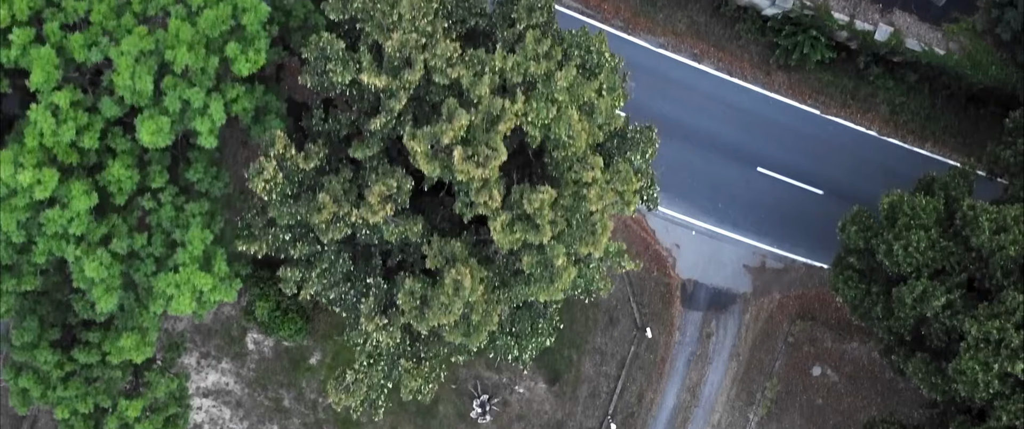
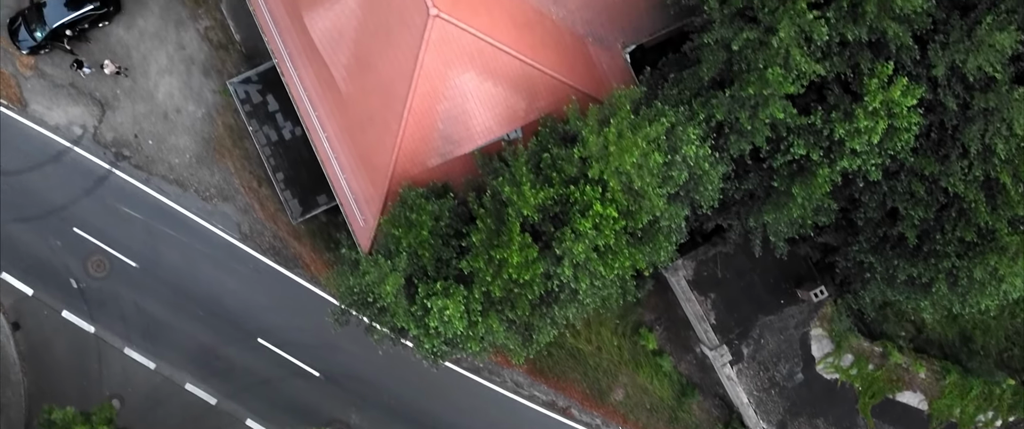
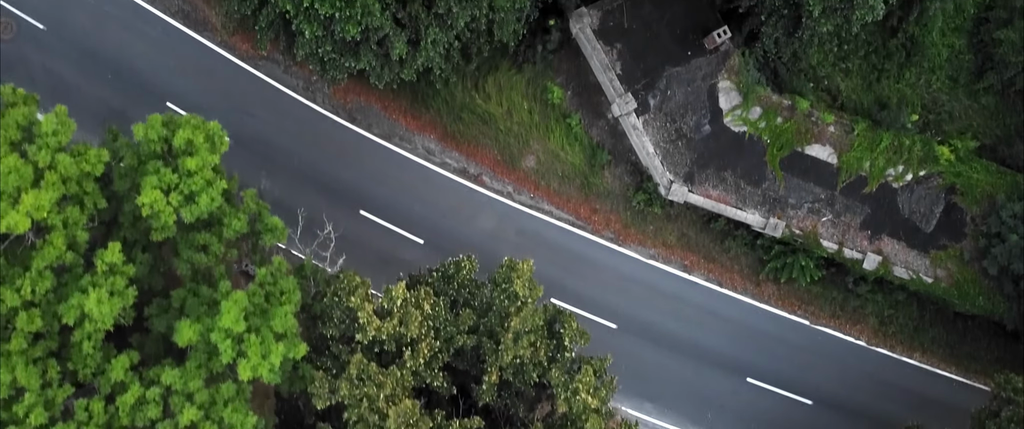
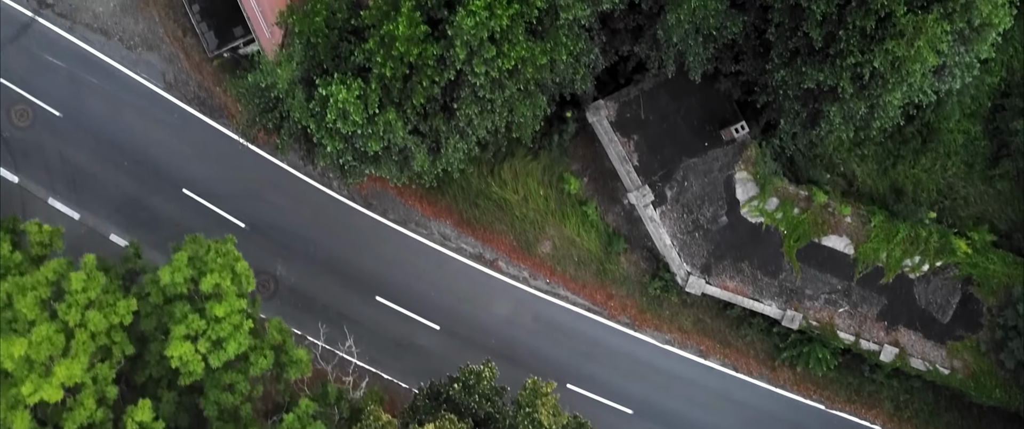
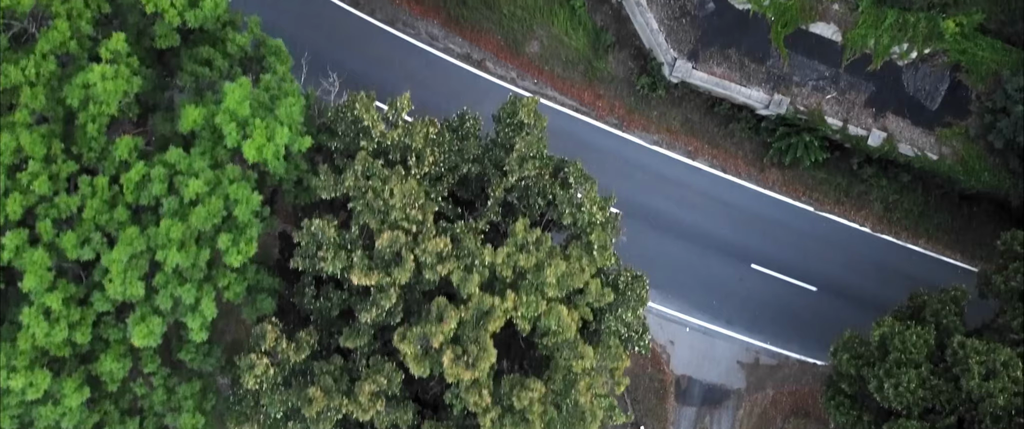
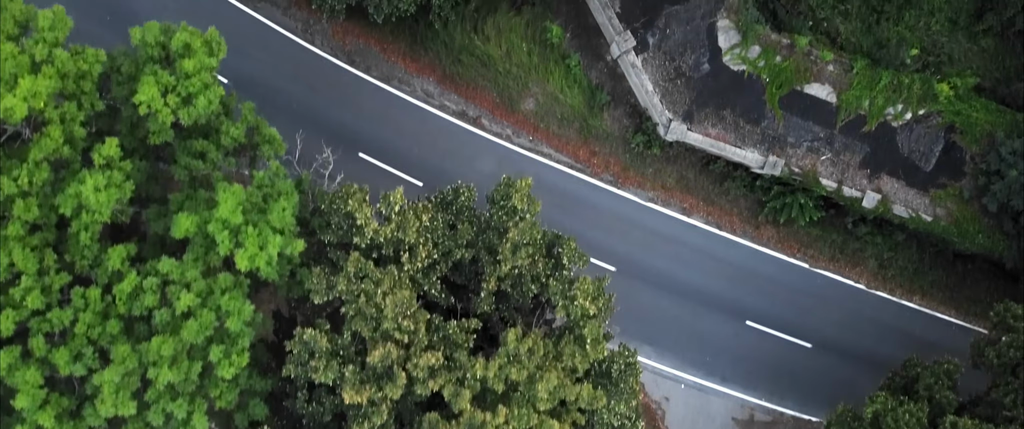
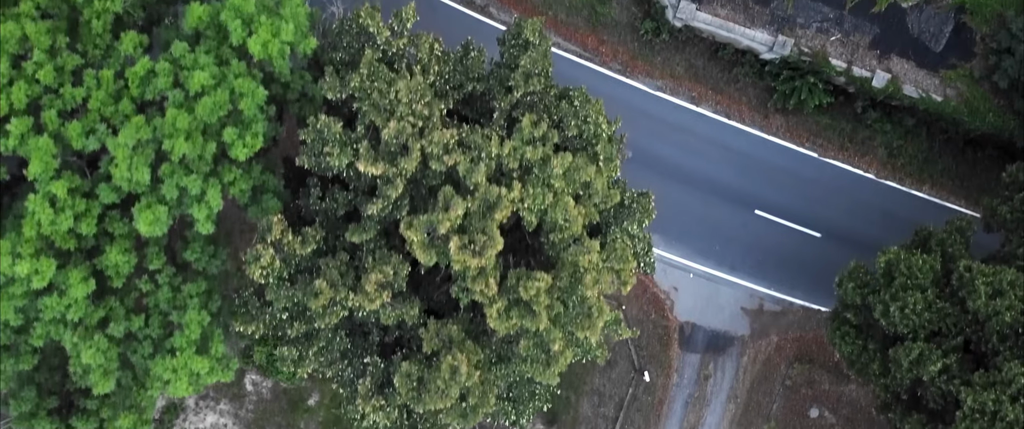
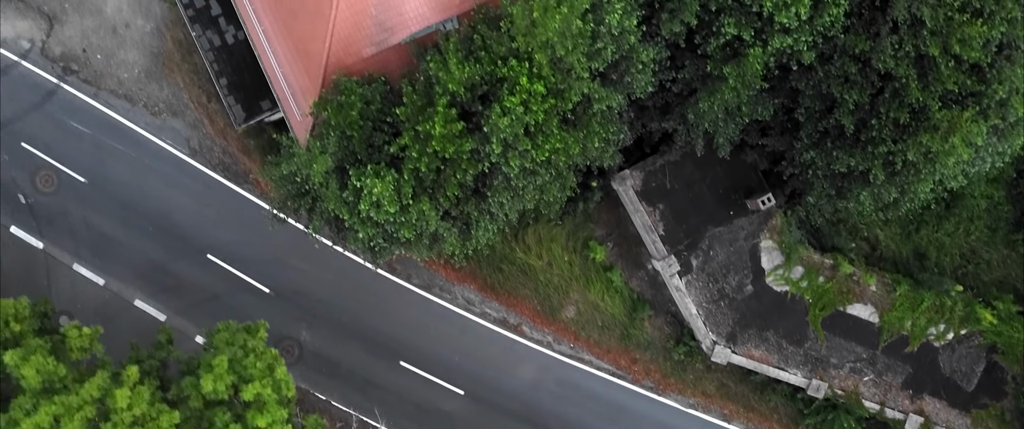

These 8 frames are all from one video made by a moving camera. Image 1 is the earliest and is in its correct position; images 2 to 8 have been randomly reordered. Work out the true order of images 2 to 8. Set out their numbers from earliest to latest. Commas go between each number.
7, 5, 6, 3, 4, 8, 2
